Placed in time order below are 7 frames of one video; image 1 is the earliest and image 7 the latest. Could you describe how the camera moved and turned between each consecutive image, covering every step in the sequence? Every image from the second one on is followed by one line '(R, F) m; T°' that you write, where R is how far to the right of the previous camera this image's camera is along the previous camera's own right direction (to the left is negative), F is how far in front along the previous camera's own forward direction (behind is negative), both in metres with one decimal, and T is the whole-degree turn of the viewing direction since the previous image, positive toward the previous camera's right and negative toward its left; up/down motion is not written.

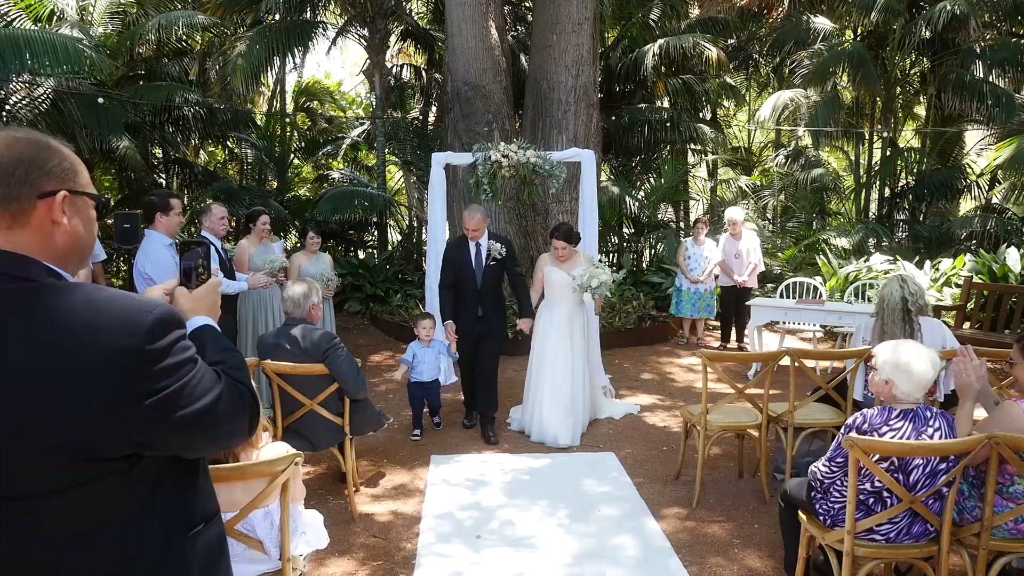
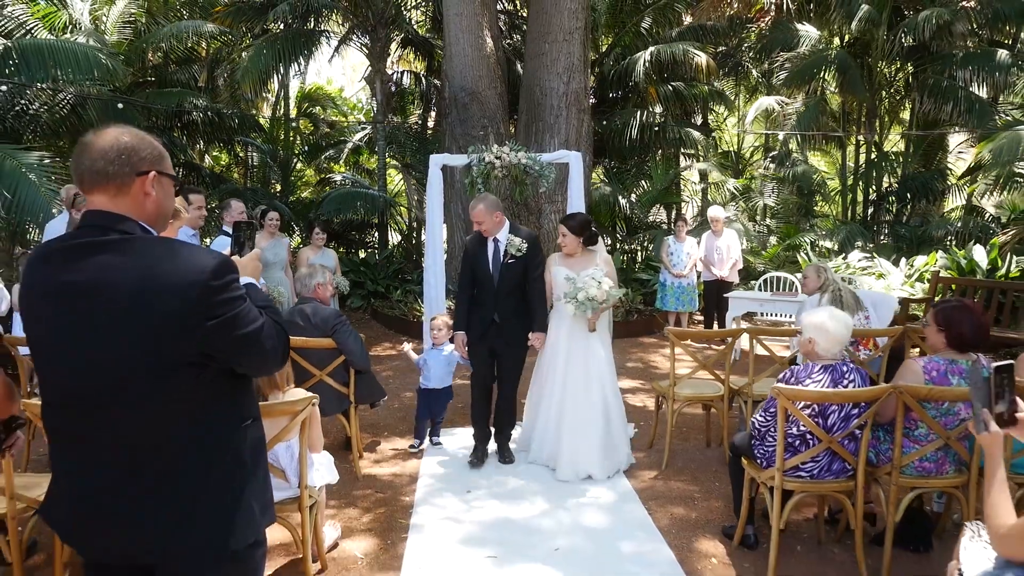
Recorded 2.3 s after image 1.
(+0.1, -0.5) m; 0°
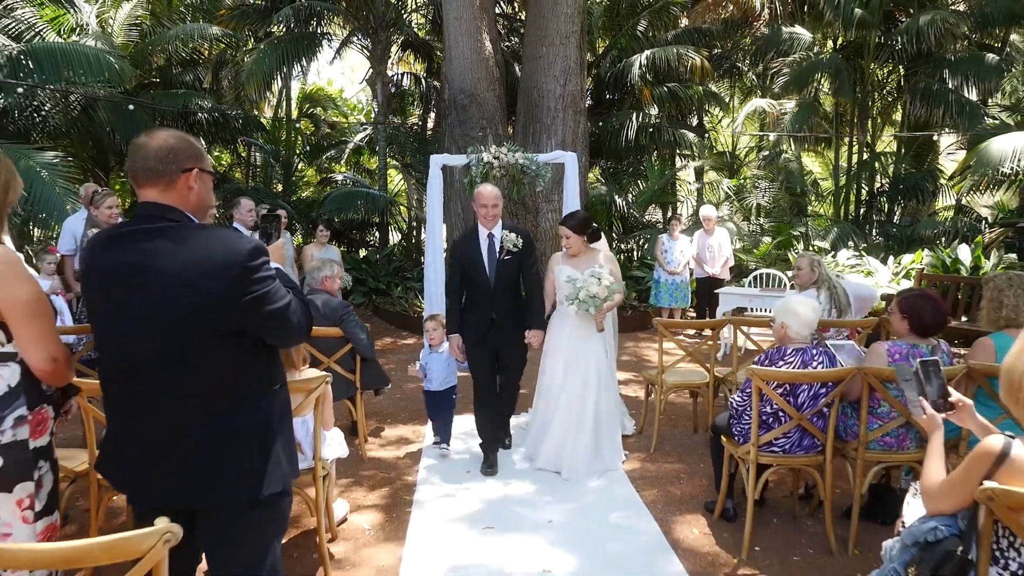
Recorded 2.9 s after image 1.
(0.0, -0.3) m; 0°
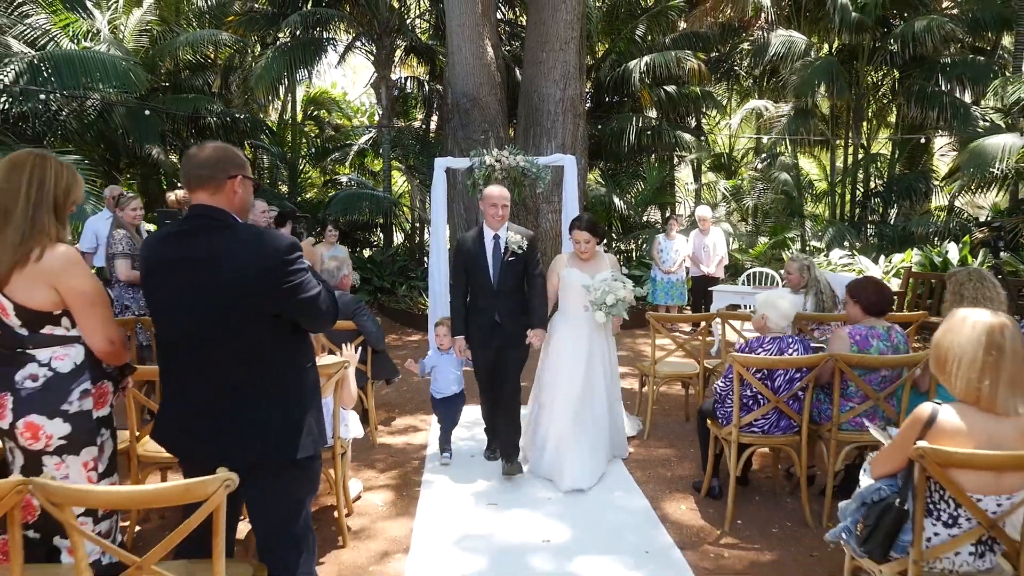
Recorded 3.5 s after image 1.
(0.0, -0.3) m; 0°
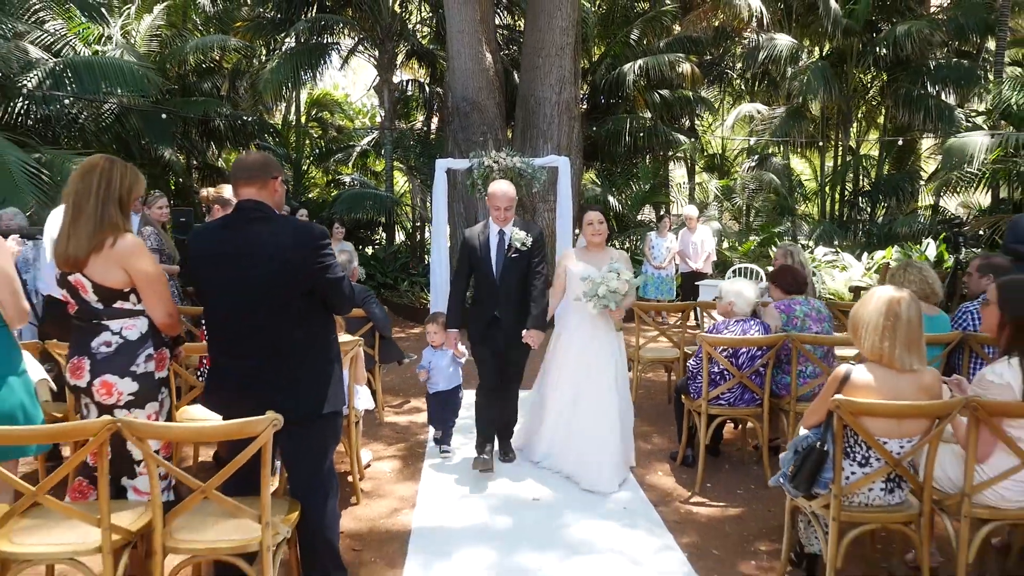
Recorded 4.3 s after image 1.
(0.0, -0.5) m; 0°
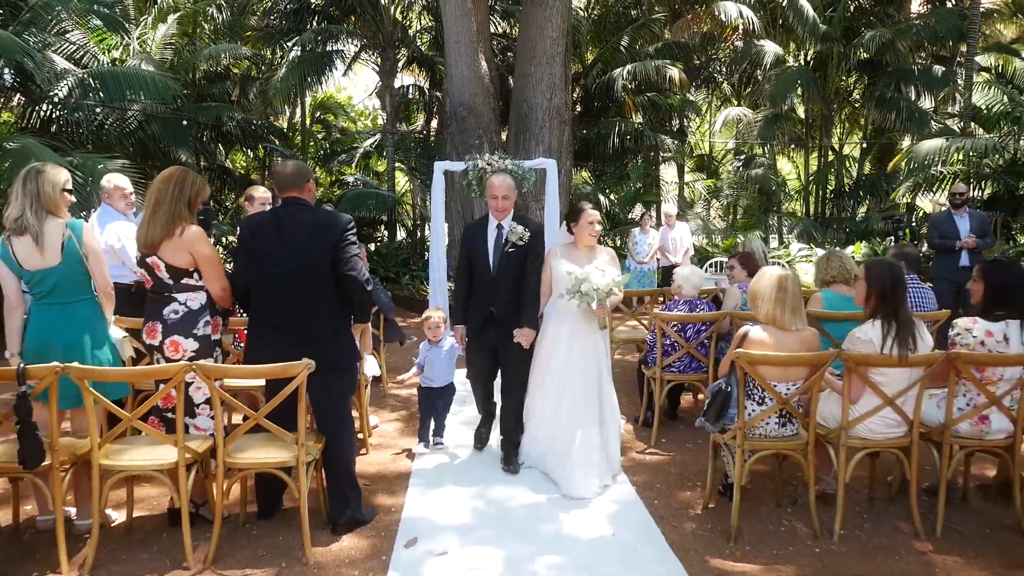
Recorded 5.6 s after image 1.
(+0.1, -0.8) m; 0°
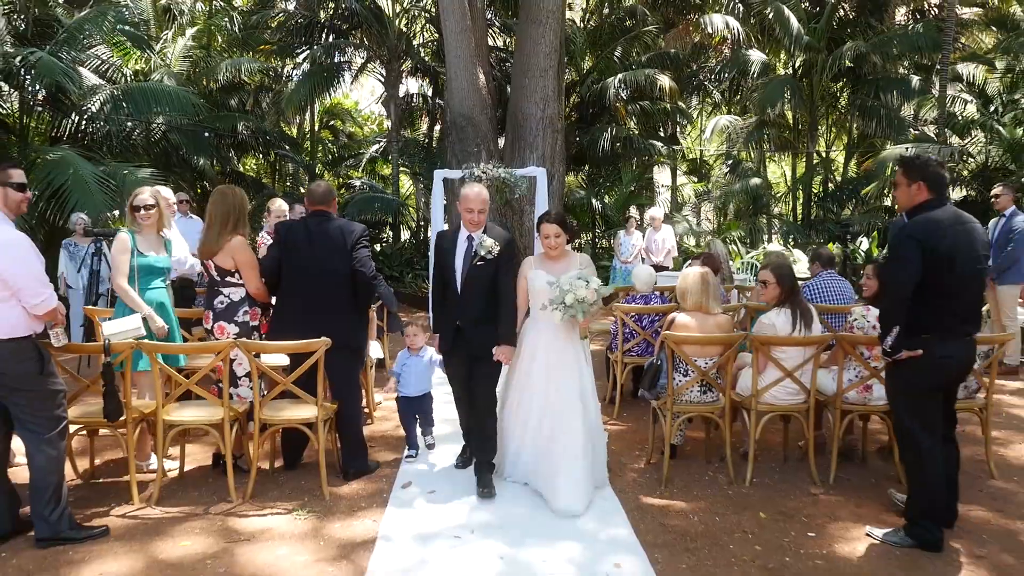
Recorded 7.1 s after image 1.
(+0.2, -0.9) m; 0°
